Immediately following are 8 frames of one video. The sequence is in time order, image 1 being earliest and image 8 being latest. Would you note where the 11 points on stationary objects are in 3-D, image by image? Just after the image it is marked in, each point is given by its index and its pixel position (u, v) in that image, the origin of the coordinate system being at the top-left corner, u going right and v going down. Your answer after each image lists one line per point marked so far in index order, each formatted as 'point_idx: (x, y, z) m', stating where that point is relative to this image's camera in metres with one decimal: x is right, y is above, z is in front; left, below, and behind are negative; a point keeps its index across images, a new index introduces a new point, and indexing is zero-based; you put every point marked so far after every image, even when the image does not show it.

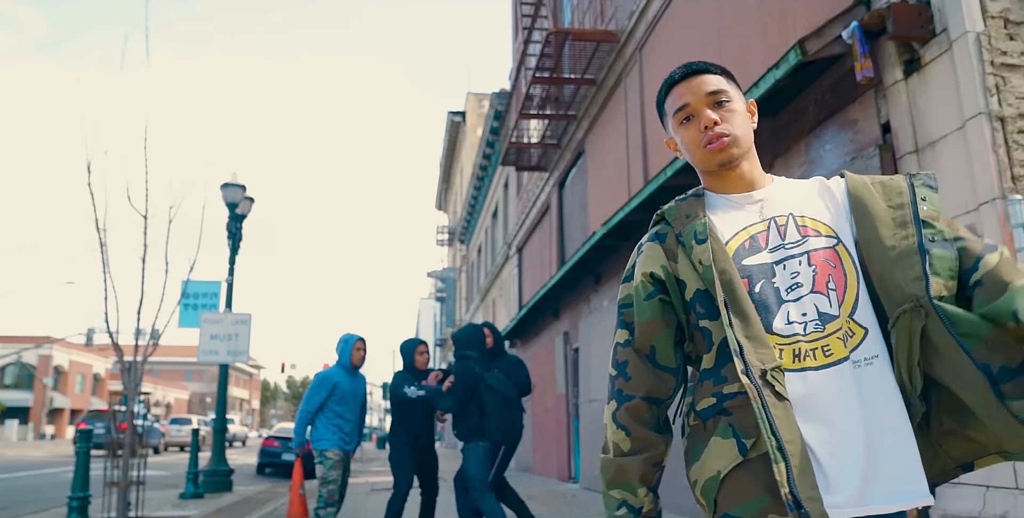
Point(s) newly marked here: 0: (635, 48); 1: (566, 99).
0: (+1.7, +2.9, +10.4) m
1: (+1.0, +2.8, +13.1) m
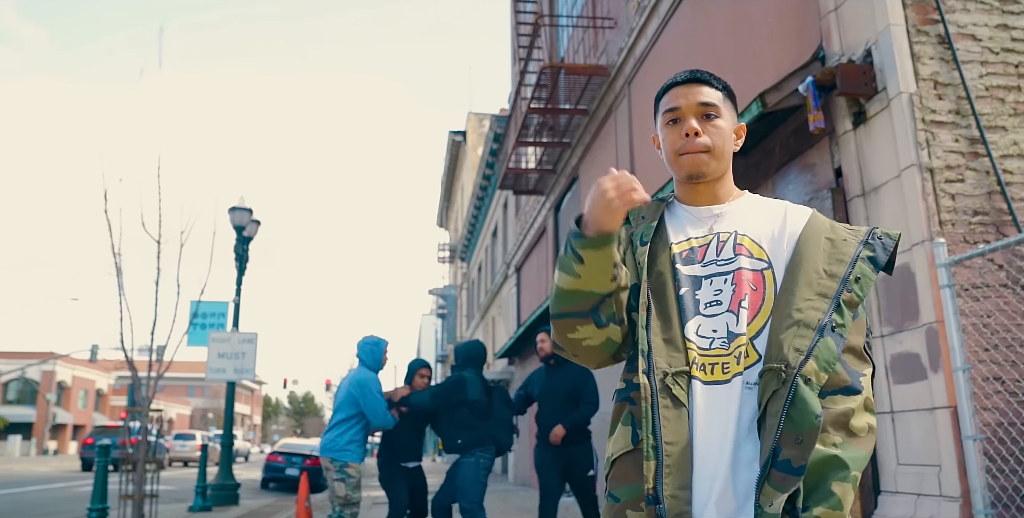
0: (+1.6, +2.6, +11.0) m
1: (+0.9, +2.4, +13.7) m
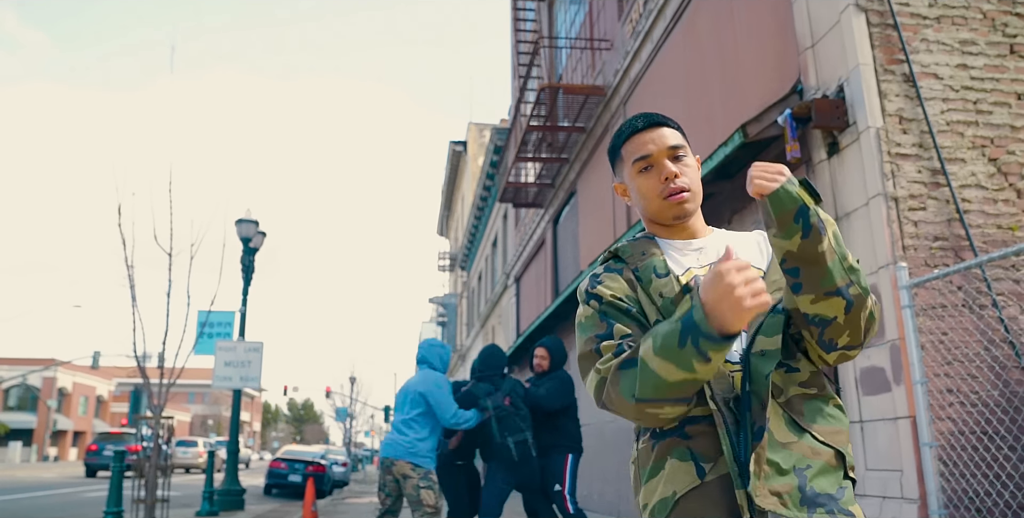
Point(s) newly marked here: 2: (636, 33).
0: (+1.6, +2.4, +11.5) m
1: (+0.9, +2.2, +14.1) m
2: (+1.8, +3.2, +10.7) m
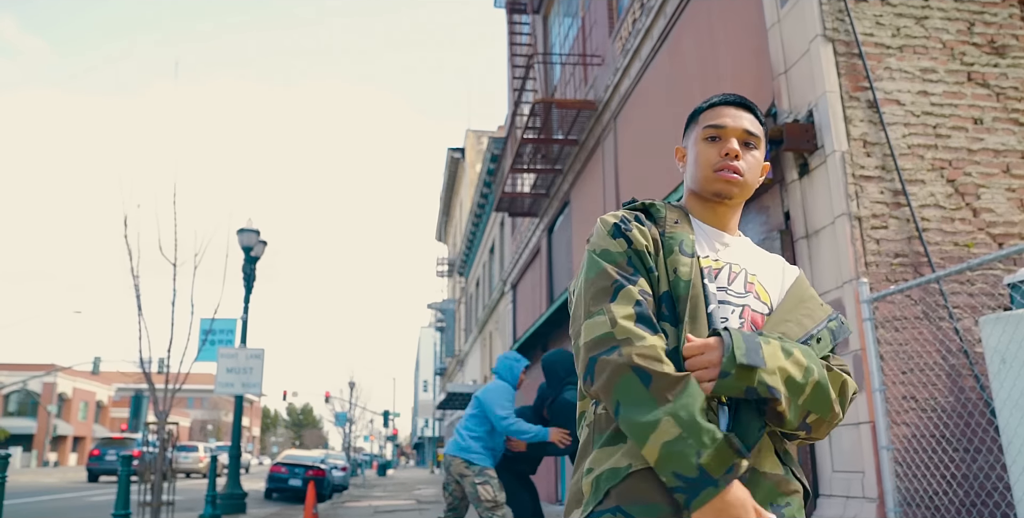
0: (+1.6, +2.2, +11.8) m
1: (+0.8, +2.0, +14.5) m
2: (+1.7, +3.0, +11.0) m
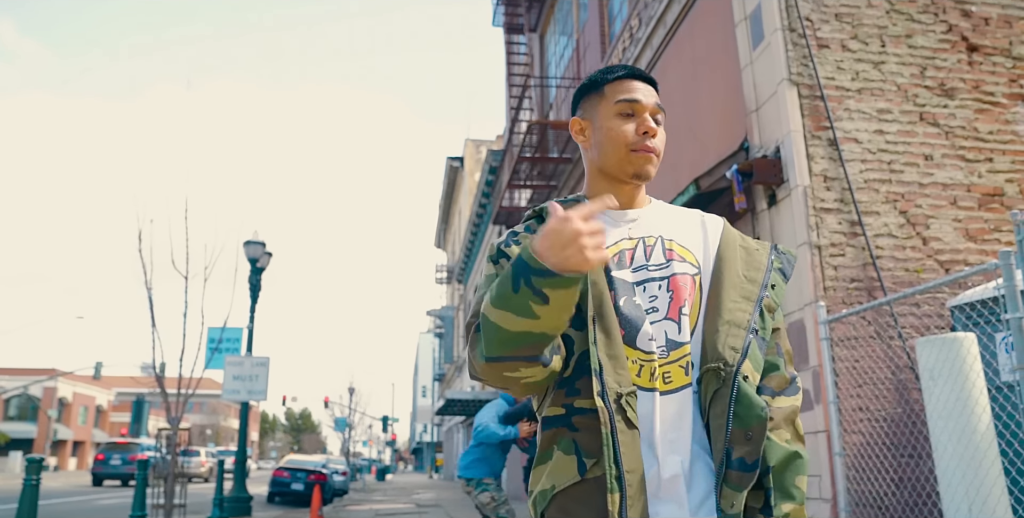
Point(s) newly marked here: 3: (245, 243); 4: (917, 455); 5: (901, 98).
0: (+1.5, +2.0, +12.5) m
1: (+0.7, +1.7, +15.1) m
2: (+1.6, +2.8, +11.7) m
3: (-5.8, +0.4, +16.3) m
4: (+3.0, -1.4, +5.5) m
5: (+3.4, +1.4, +6.6) m
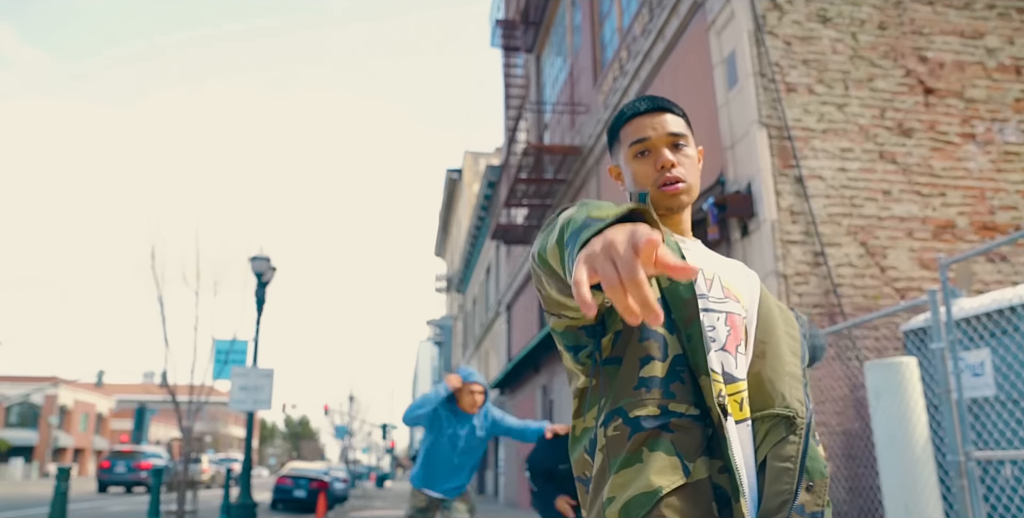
0: (+1.4, +1.7, +13.1) m
1: (+0.7, +1.4, +15.7) m
2: (+1.5, +2.5, +12.3) m
3: (-5.8, 0.0, +16.9) m
4: (+2.9, -1.7, +6.1) m
5: (+3.4, +1.2, +7.2) m
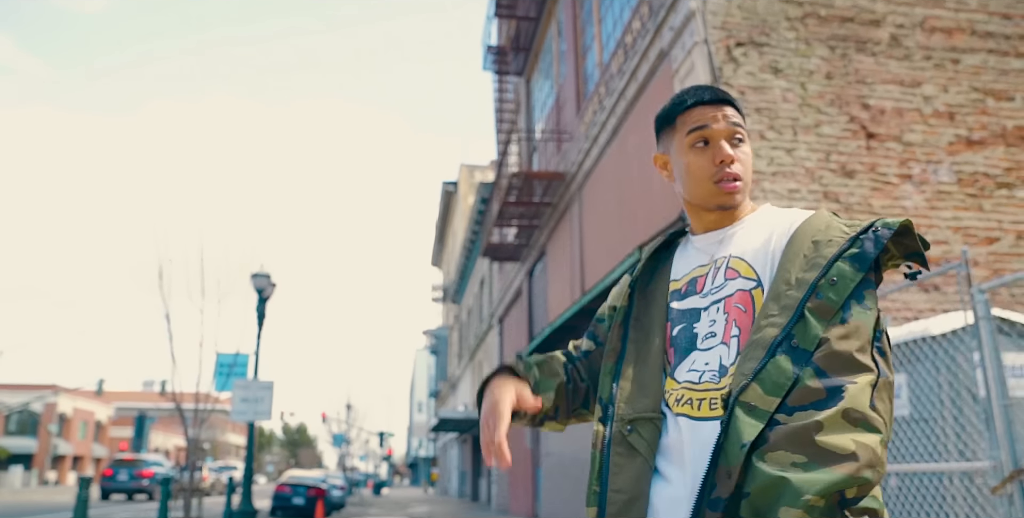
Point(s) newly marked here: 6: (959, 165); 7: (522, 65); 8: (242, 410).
0: (+1.2, +1.3, +13.9) m
1: (+0.4, +1.0, +16.5) m
2: (+1.3, +2.2, +13.1) m
3: (-6.1, -0.4, +17.6) m
4: (+2.7, -2.0, +6.9) m
5: (+3.2, +0.9, +8.0) m
6: (+5.0, +1.0, +8.4) m
7: (+0.3, +5.0, +19.4) m
8: (-6.1, -3.5, +17.2) m
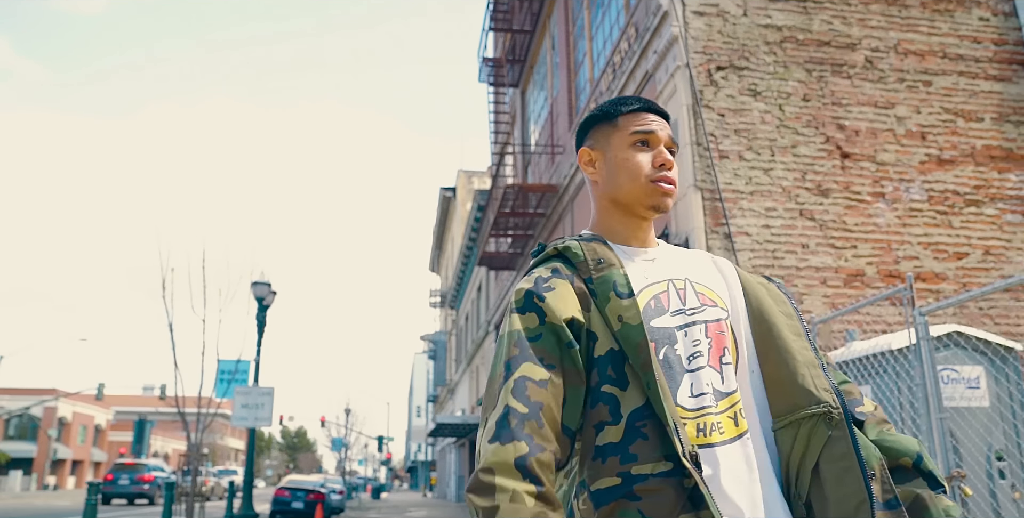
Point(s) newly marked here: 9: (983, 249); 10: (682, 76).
0: (+1.1, +1.1, +14.2) m
1: (+0.3, +0.8, +16.9) m
2: (+1.2, +2.0, +13.5) m
3: (-6.2, -0.6, +18.0) m
4: (+2.6, -2.1, +7.2) m
5: (+3.0, +0.7, +8.4) m
6: (+4.8, +0.9, +8.7) m
7: (+0.1, +4.8, +19.8) m
8: (-6.2, -3.7, +17.5) m
9: (+5.4, +0.1, +8.6) m
10: (+2.0, +2.1, +8.7) m
